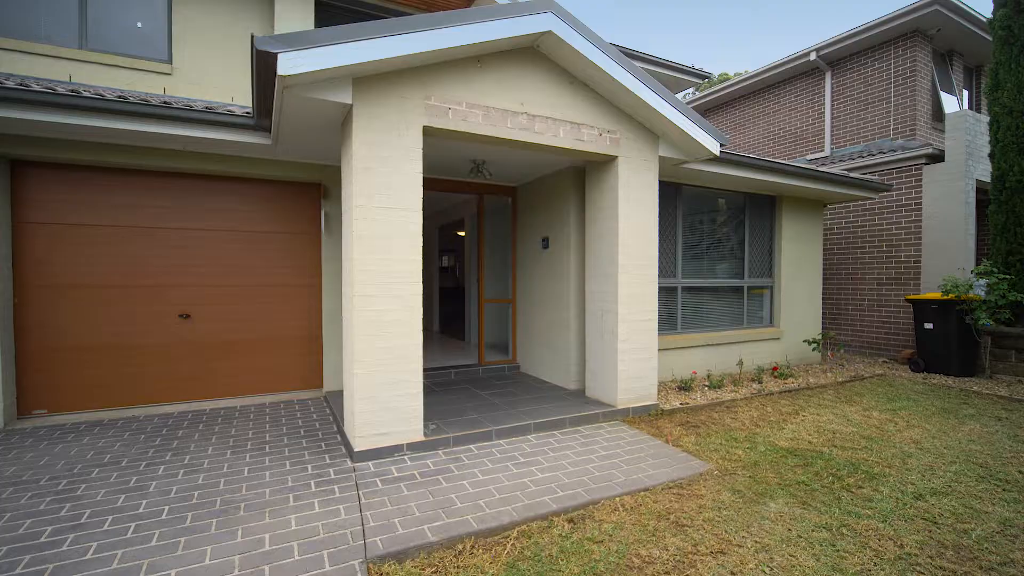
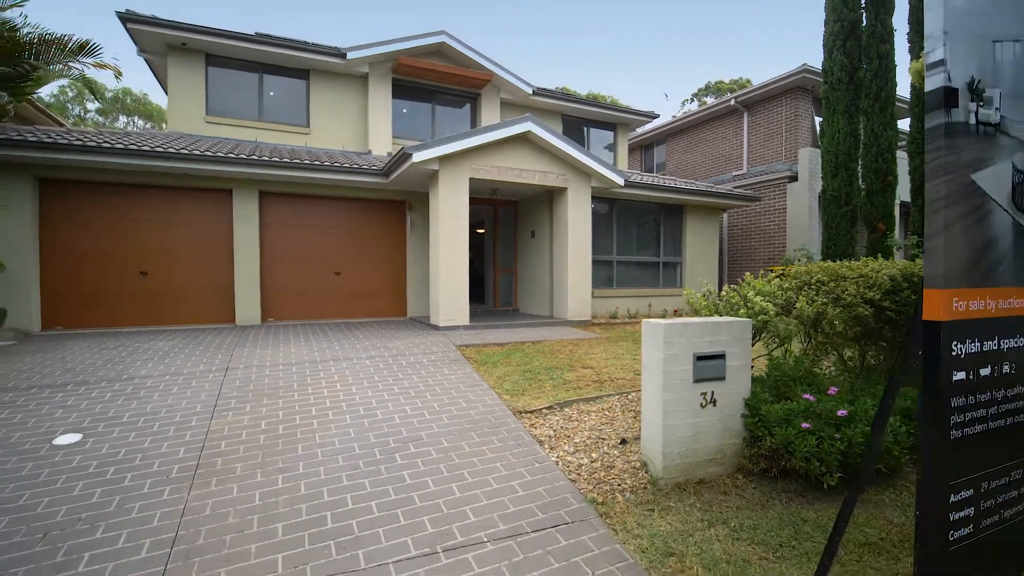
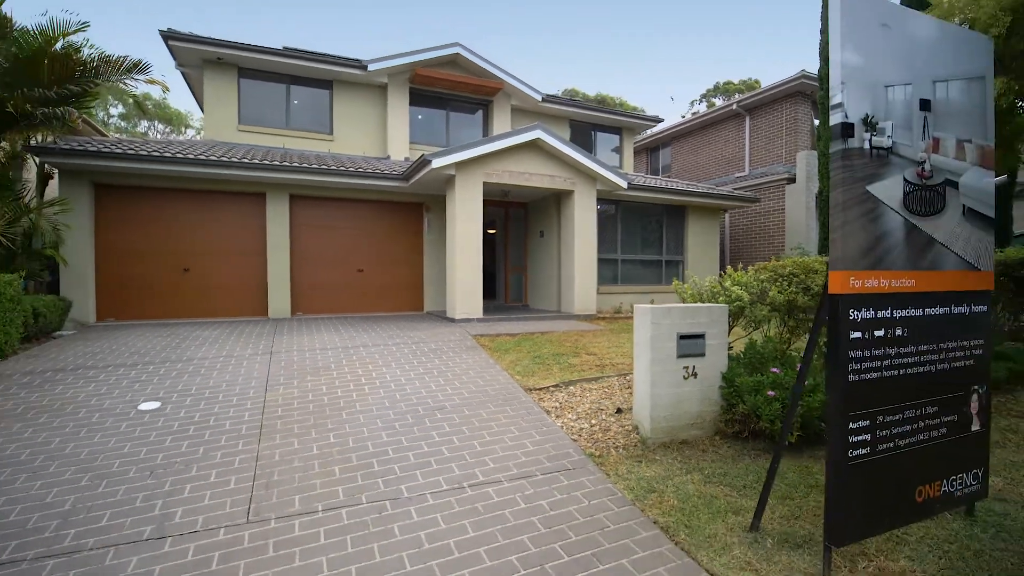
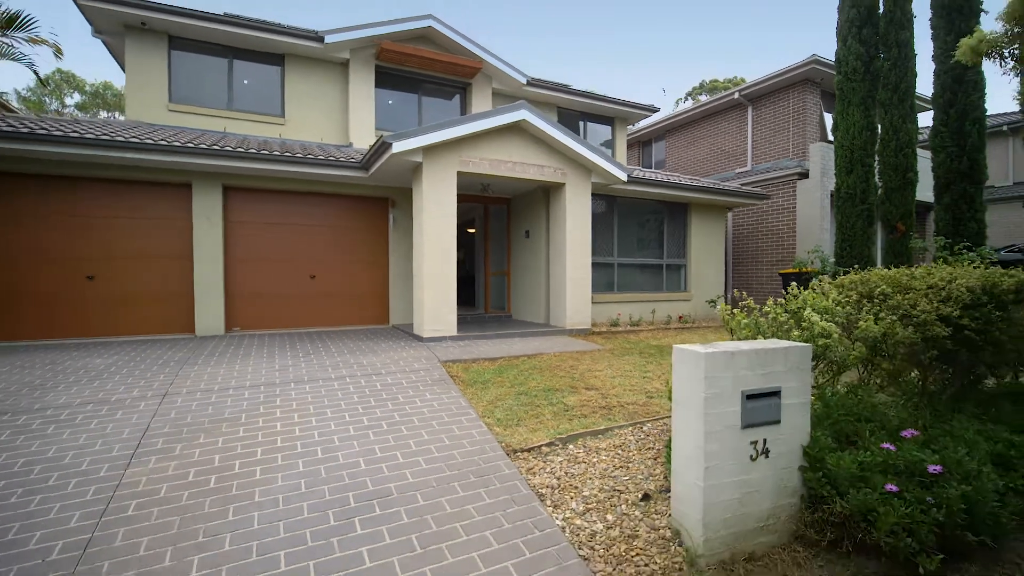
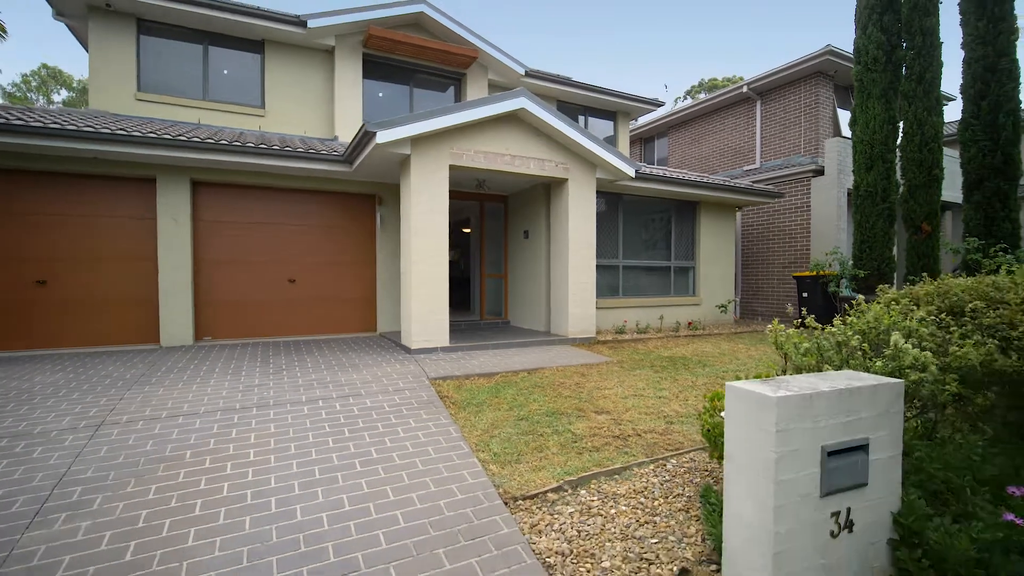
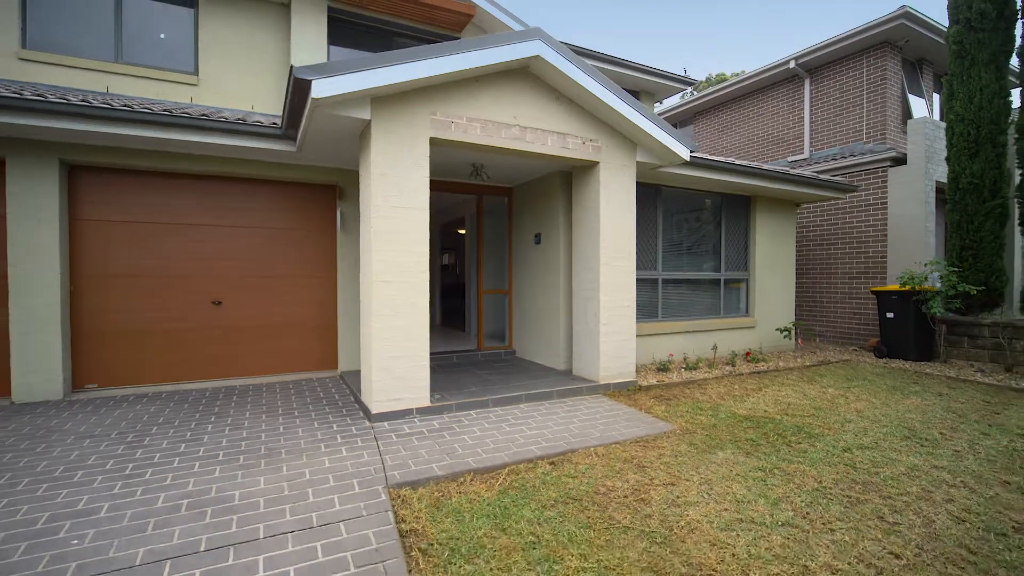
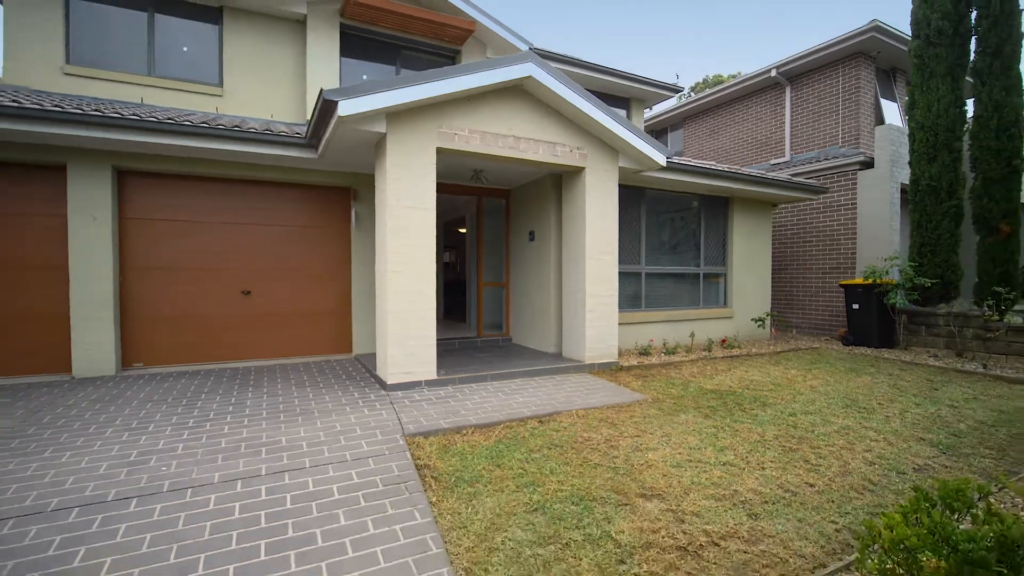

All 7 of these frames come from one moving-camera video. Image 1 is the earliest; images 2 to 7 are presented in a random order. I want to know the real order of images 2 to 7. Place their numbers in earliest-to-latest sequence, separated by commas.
6, 7, 5, 4, 2, 3
